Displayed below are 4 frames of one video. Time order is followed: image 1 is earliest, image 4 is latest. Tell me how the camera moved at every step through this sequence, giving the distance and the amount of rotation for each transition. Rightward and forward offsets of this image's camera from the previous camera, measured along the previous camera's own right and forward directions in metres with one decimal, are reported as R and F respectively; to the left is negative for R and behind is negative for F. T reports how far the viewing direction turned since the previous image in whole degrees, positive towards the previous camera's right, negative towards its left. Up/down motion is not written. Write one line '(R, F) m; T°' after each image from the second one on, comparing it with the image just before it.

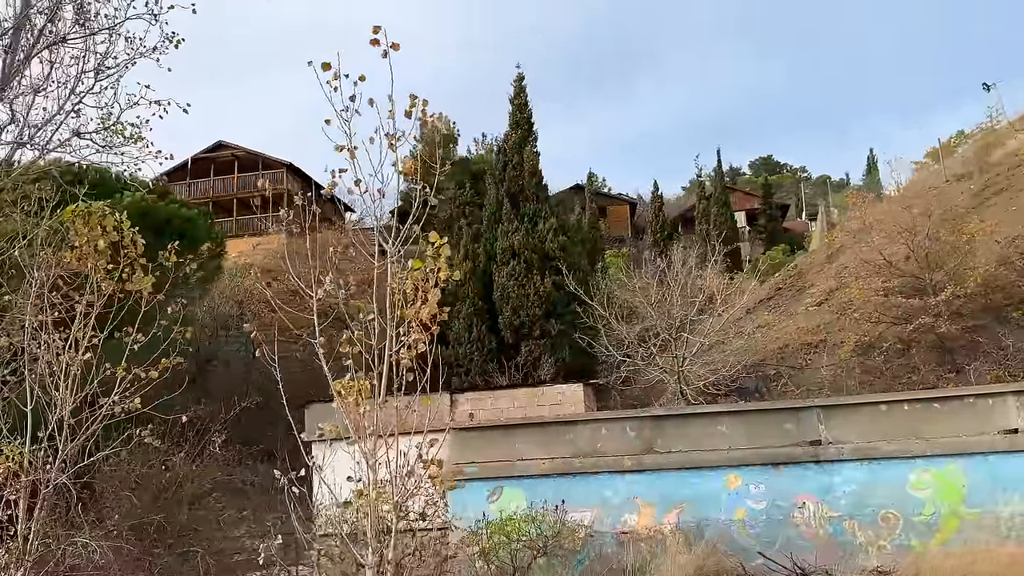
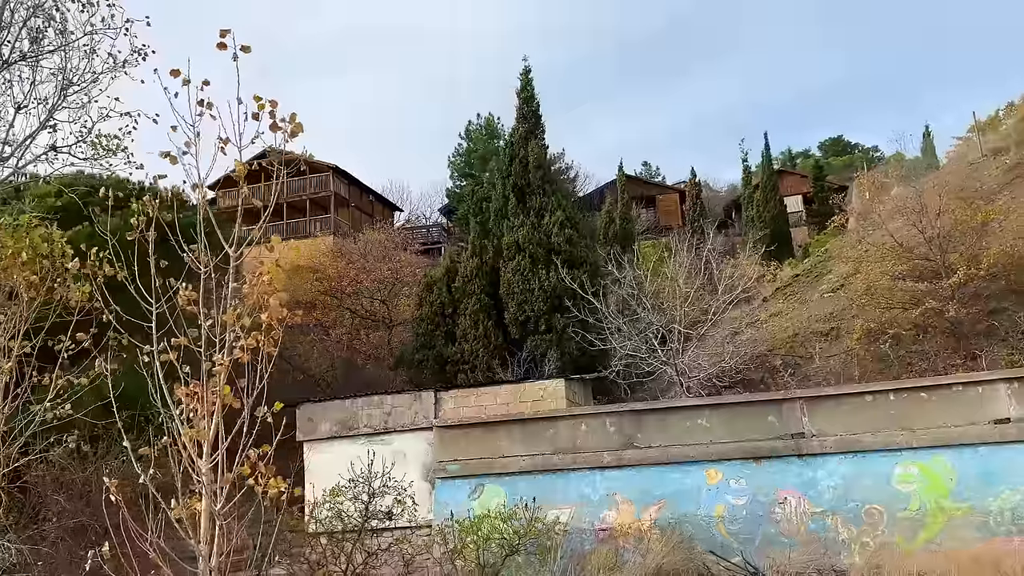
(+1.0, +0.1) m; -5°
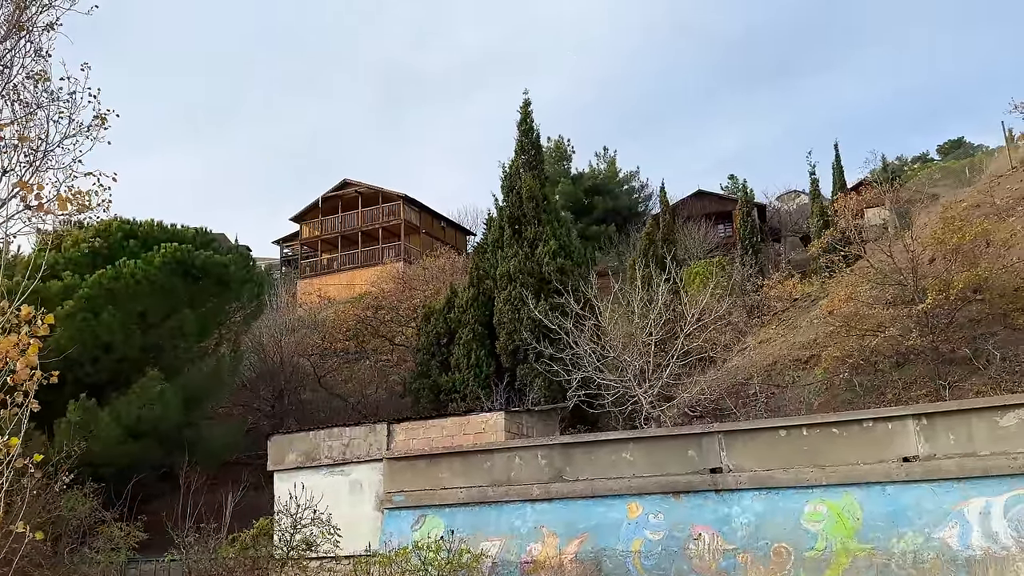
(+2.0, -0.1) m; -7°
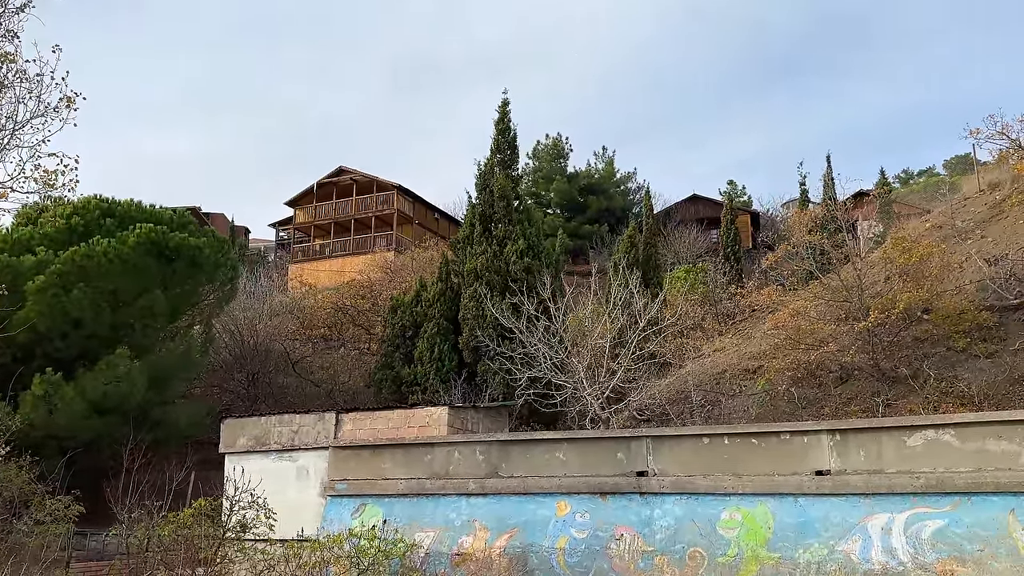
(+0.6, -0.2) m; 0°
